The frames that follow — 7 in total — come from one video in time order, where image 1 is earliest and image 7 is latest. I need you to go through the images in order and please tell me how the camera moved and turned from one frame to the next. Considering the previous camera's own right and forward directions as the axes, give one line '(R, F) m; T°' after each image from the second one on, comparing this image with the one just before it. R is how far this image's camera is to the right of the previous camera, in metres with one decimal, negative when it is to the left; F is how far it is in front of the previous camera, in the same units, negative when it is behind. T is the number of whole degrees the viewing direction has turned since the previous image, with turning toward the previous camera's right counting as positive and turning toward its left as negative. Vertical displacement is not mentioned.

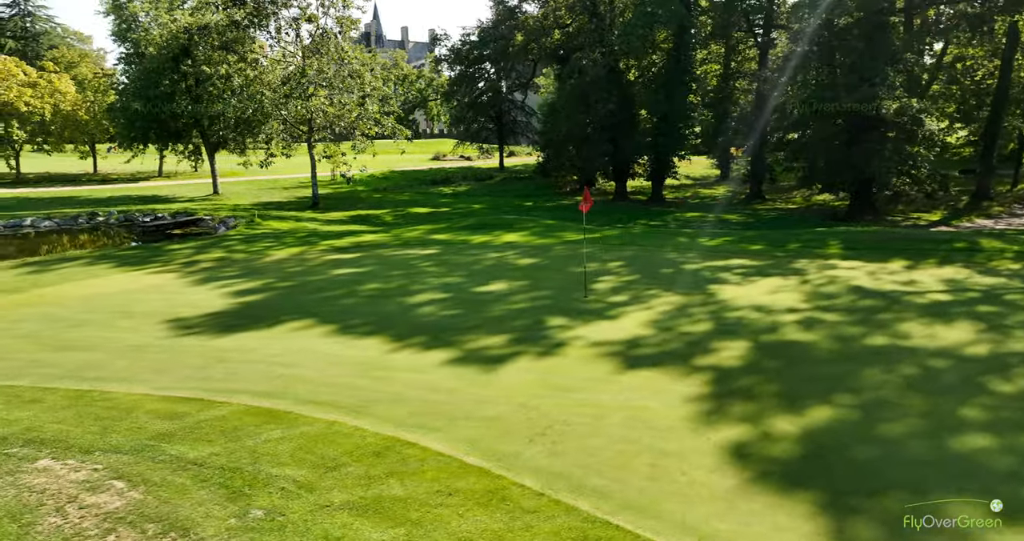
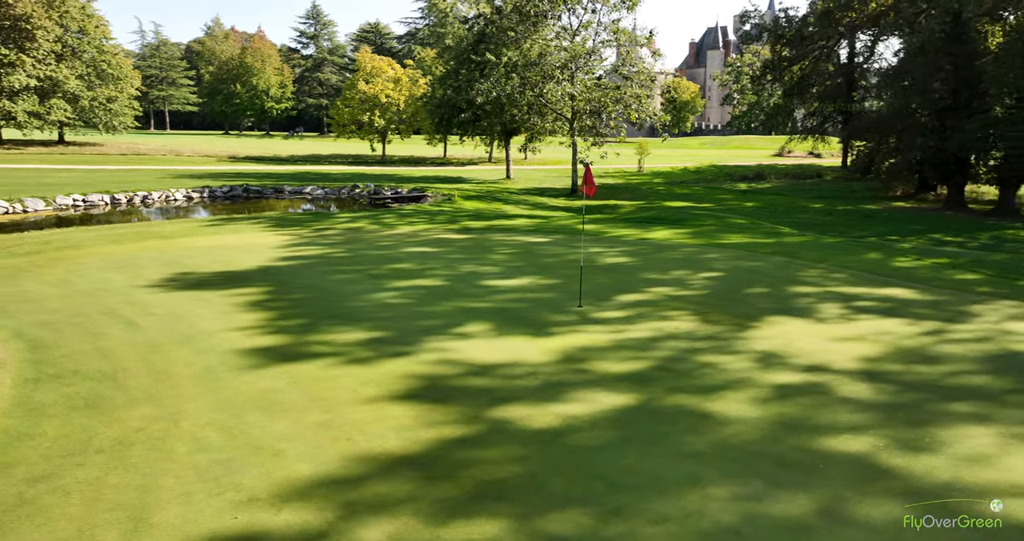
(+4.0, +2.8) m; -30°
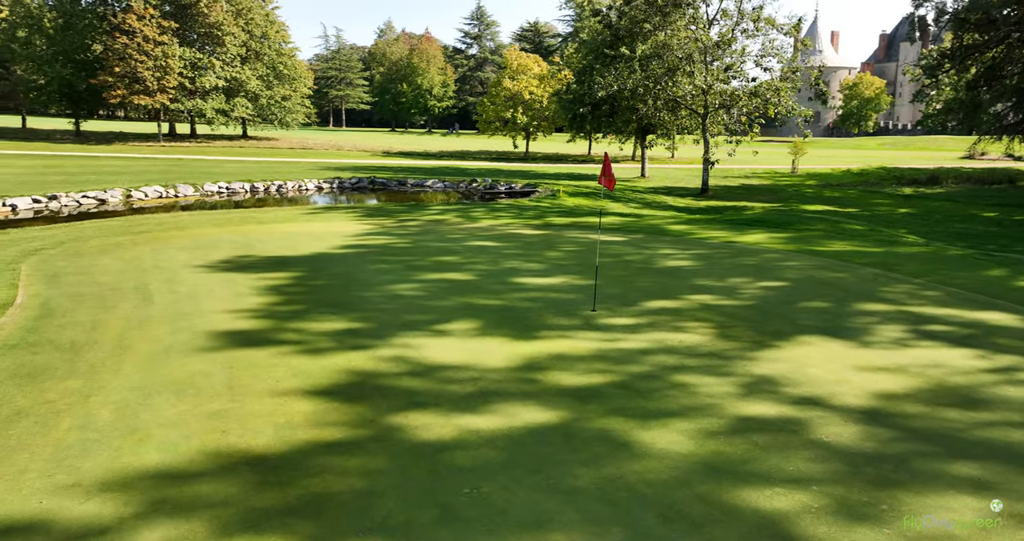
(+1.4, +0.6) m; -13°
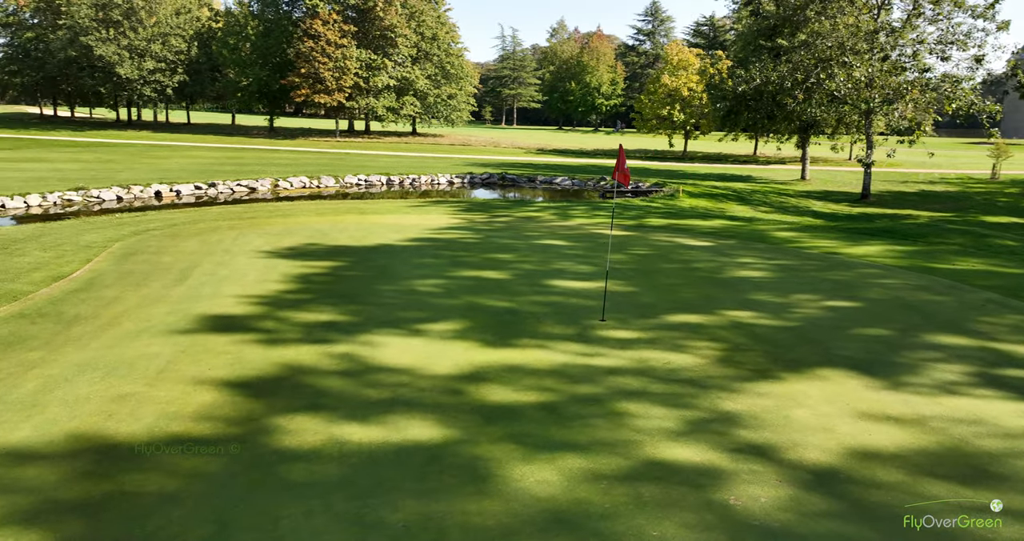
(+1.5, +0.7) m; -14°
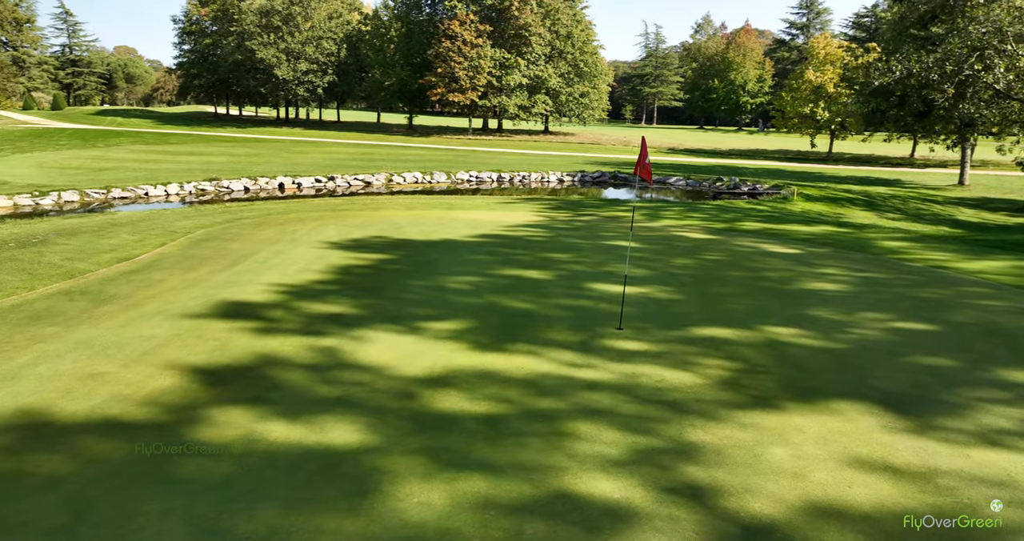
(+1.0, +0.4) m; -11°
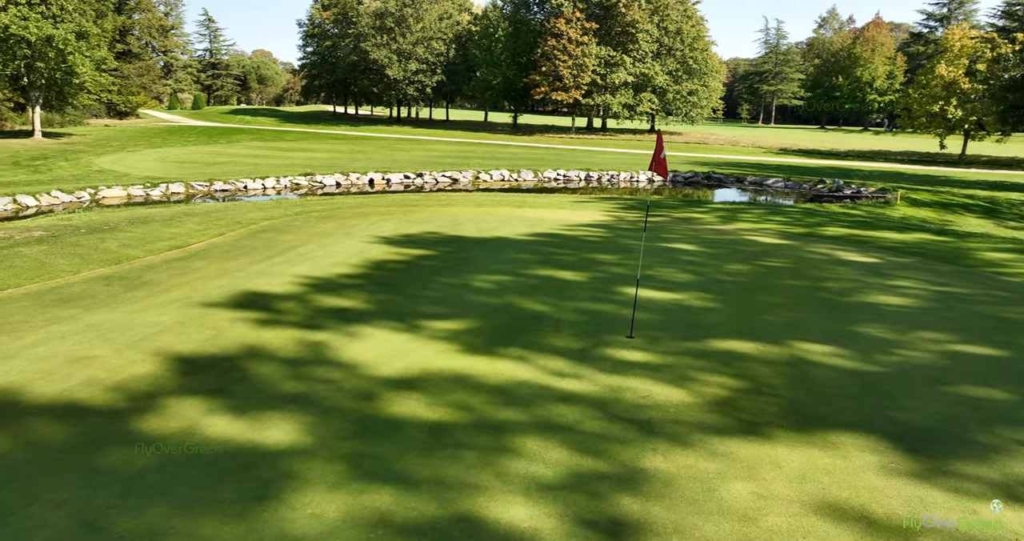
(+0.8, +0.3) m; -9°
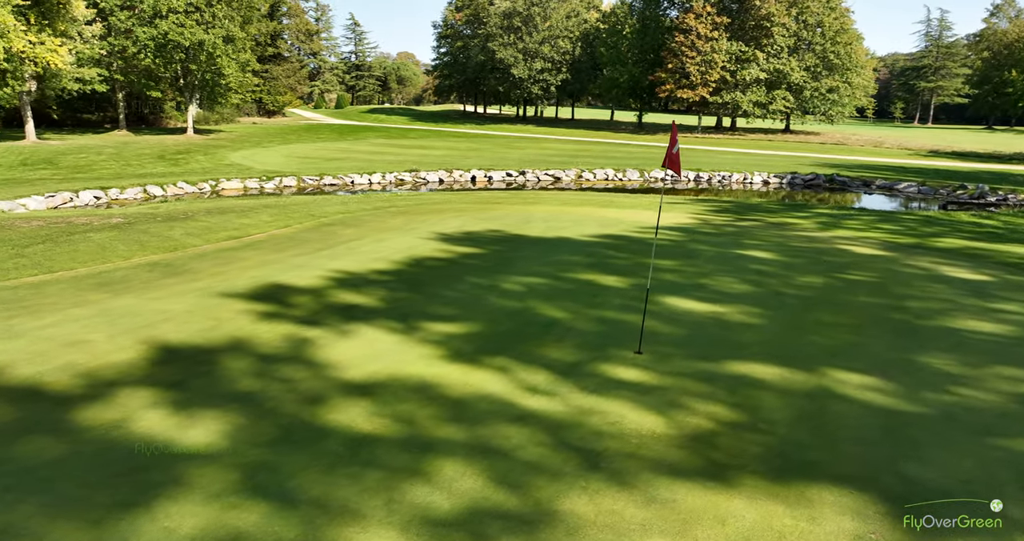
(+0.9, +0.4) m; -10°
